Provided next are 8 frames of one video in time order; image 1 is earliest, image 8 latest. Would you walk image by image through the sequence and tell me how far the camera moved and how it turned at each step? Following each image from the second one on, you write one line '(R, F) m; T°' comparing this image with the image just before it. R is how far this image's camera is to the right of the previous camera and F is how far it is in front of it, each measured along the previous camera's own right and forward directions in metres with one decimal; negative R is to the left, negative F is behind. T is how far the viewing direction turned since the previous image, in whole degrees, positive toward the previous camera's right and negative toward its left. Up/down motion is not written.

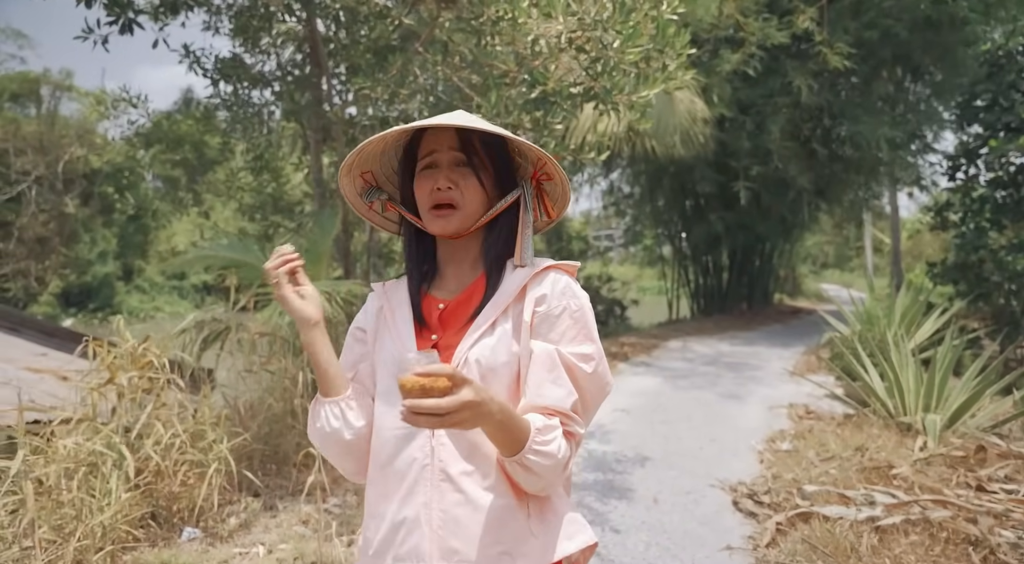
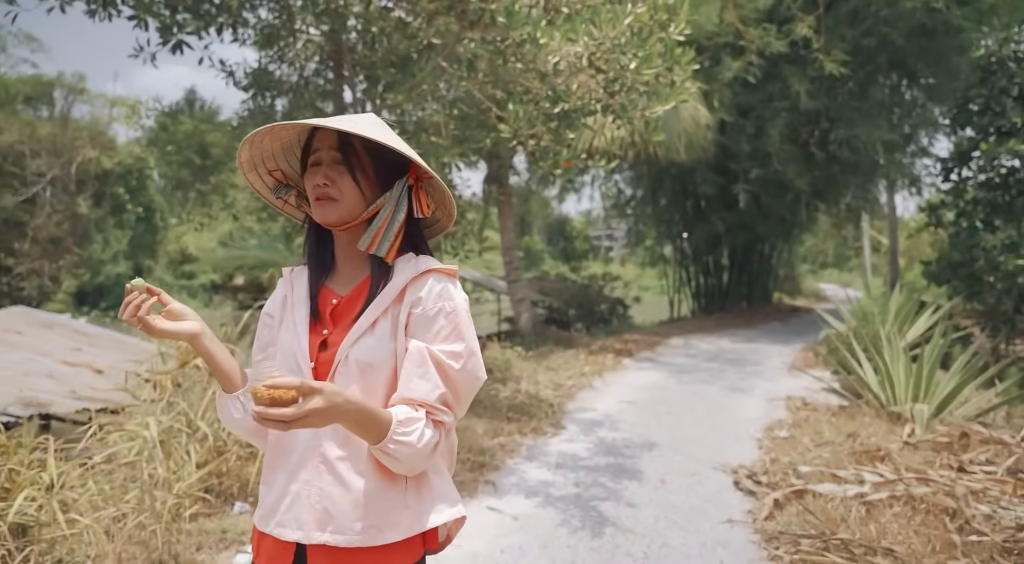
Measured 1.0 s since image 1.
(-0.1, -0.3) m; 0°
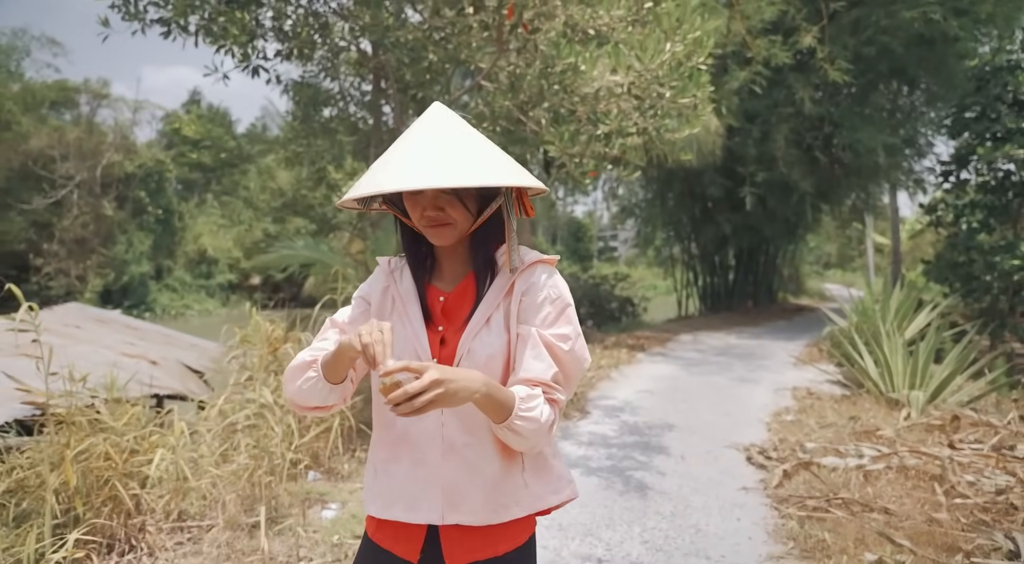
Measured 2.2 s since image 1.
(-0.2, -0.4) m; 0°
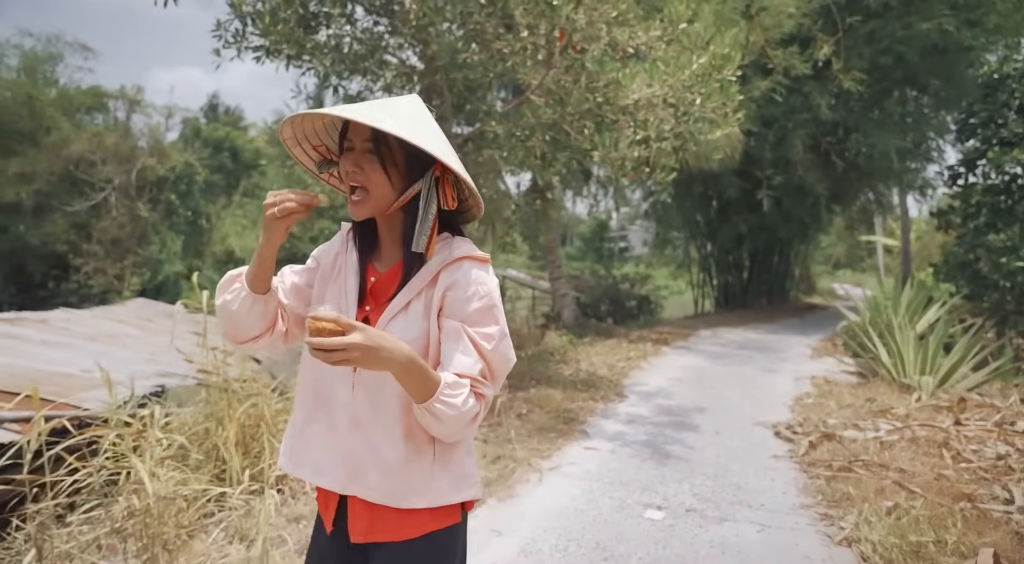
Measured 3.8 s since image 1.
(-0.3, -0.5) m; -1°
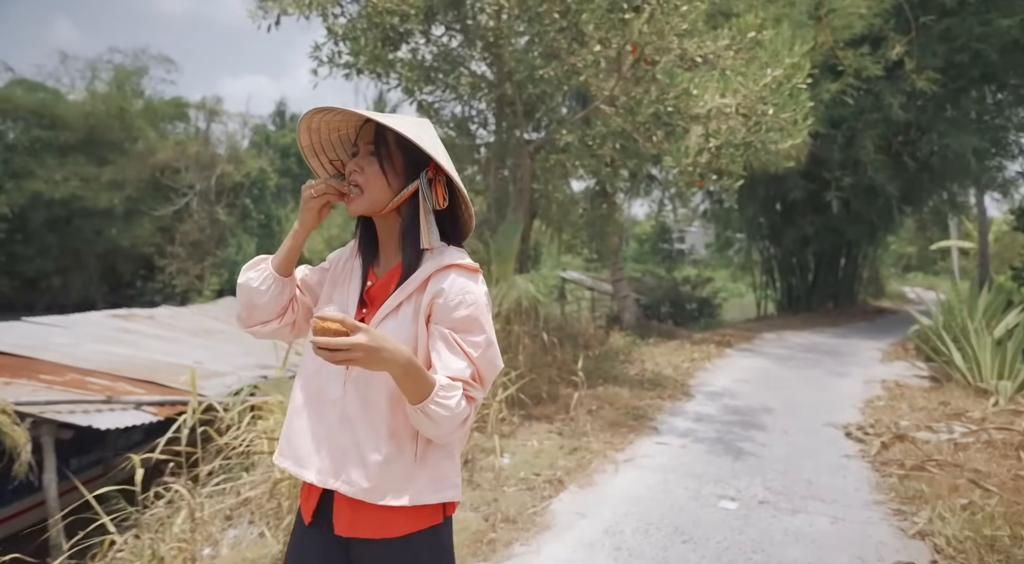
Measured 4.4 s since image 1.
(-0.1, -0.2) m; -5°
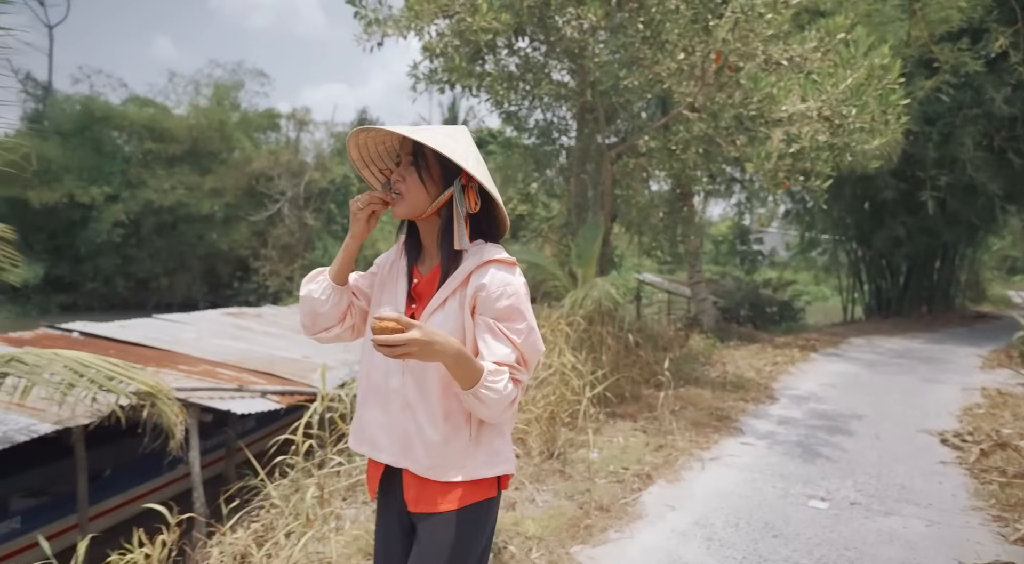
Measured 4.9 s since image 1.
(-0.1, -0.2) m; -6°
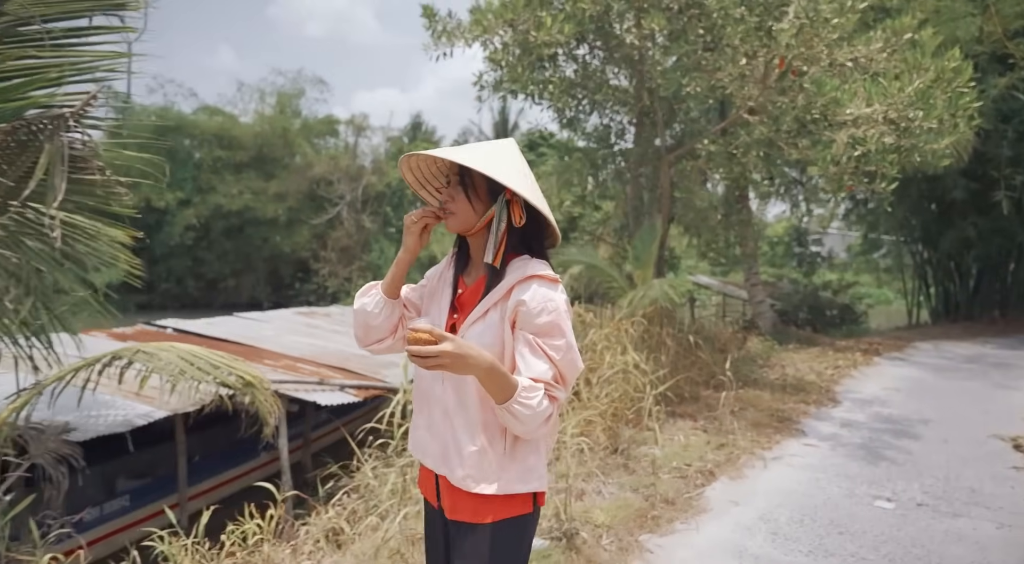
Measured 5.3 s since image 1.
(-0.1, -0.1) m; -4°
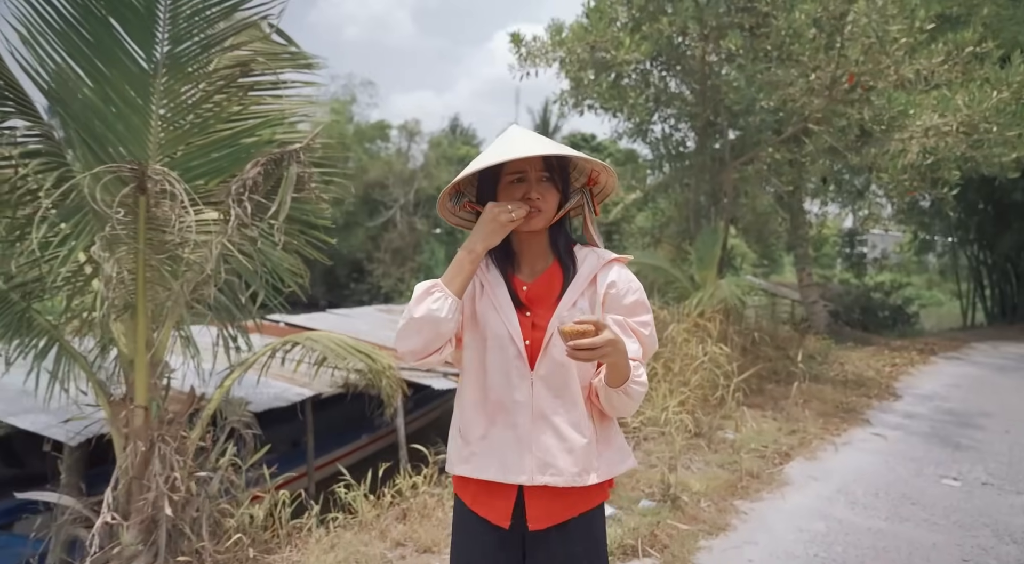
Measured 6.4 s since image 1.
(-0.3, -0.4) m; -3°
